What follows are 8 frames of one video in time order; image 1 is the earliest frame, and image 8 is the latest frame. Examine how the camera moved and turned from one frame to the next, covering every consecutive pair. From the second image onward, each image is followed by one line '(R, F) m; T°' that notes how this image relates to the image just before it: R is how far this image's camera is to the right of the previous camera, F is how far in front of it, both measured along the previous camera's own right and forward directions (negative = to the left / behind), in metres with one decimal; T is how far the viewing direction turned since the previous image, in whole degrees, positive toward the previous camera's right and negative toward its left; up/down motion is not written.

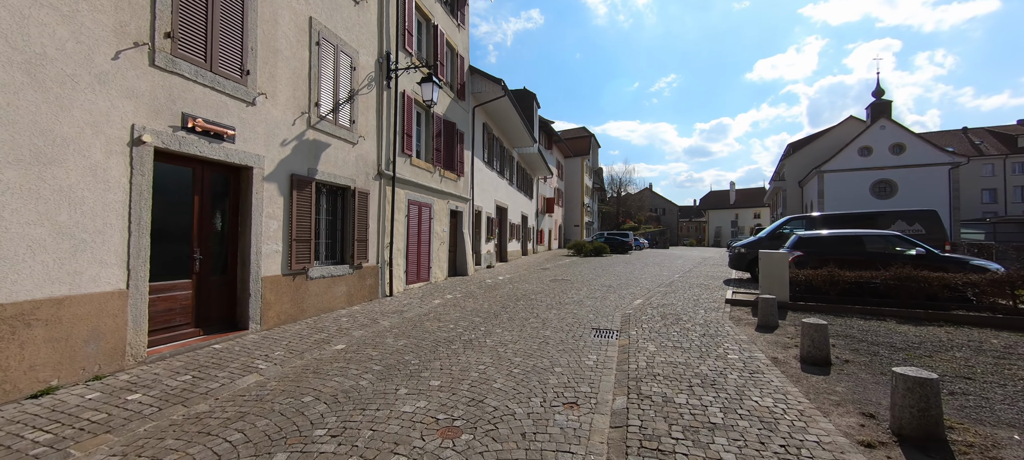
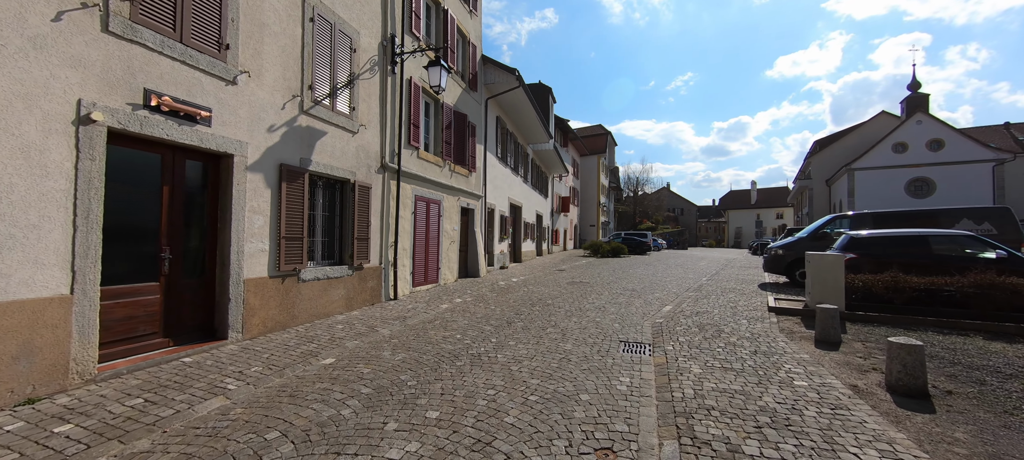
(0.0, +0.8) m; -2°
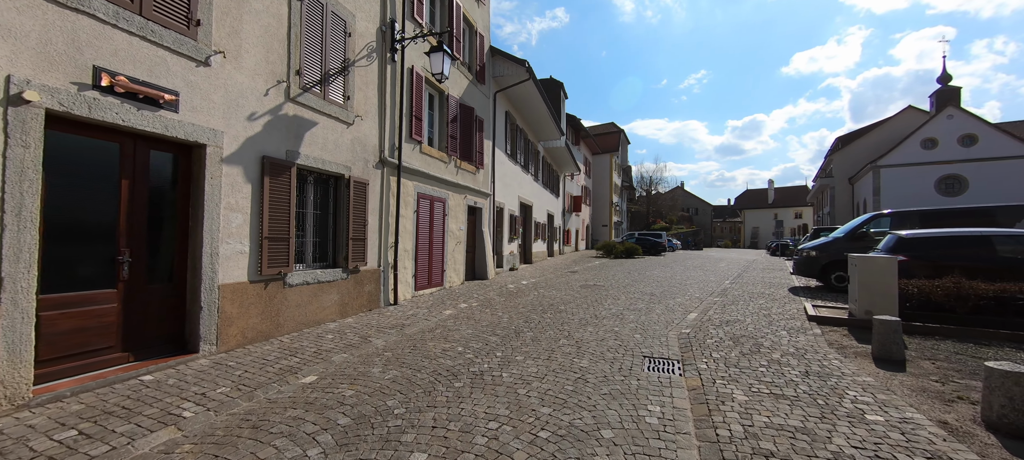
(0.0, +0.7) m; -2°
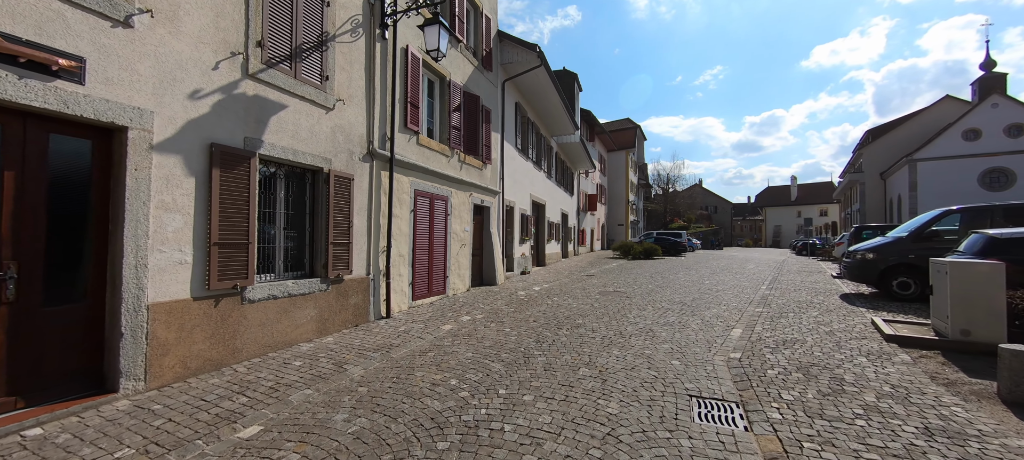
(+0.1, +1.1) m; -2°
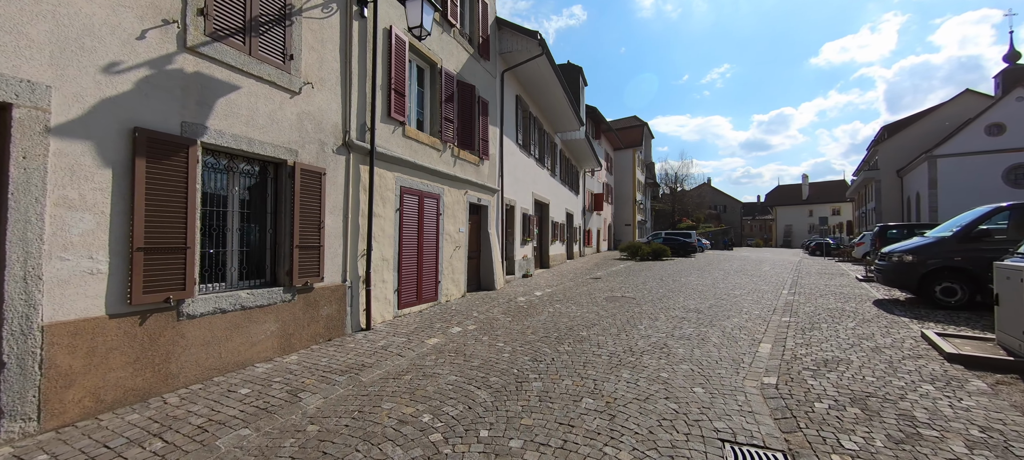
(+0.2, +0.8) m; -1°
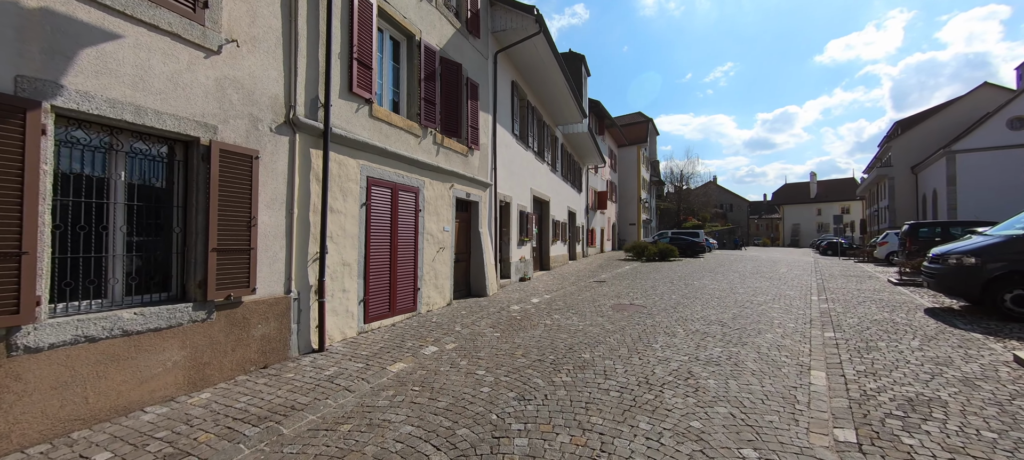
(+0.2, +1.1) m; 0°
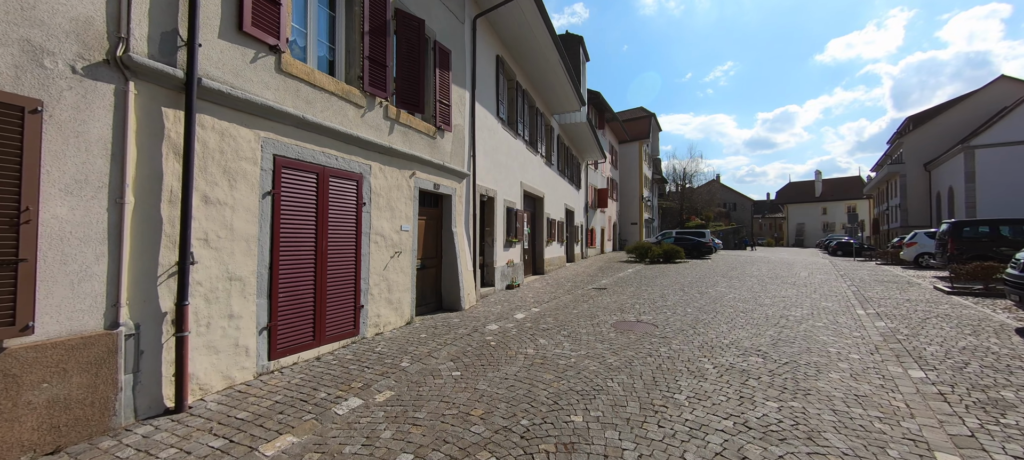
(+0.4, +1.6) m; 0°
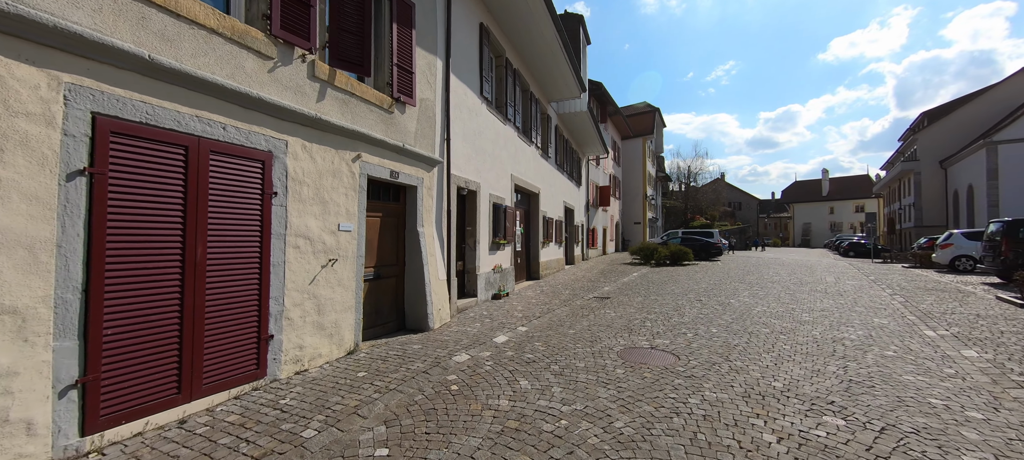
(+0.3, +1.5) m; 0°
